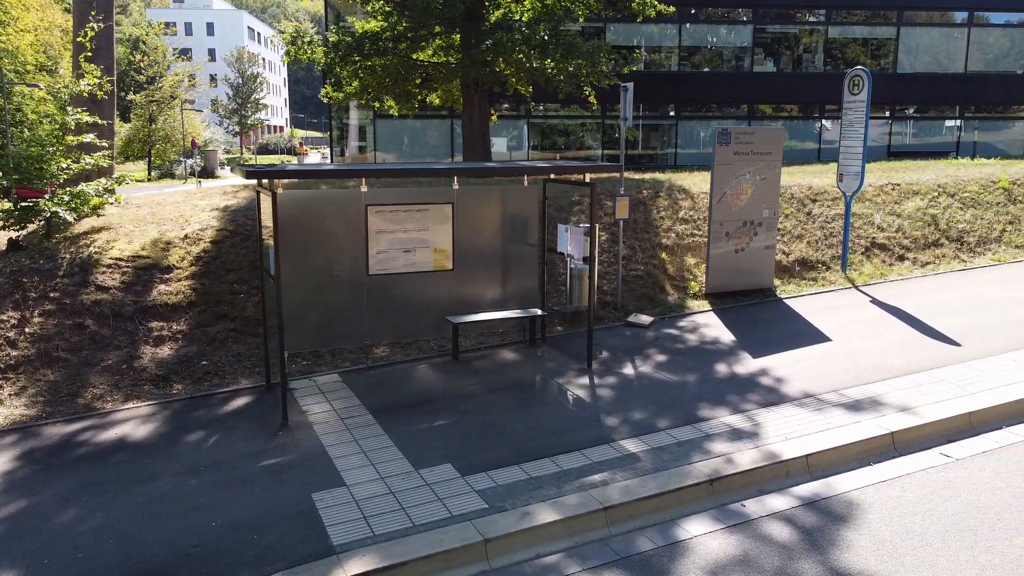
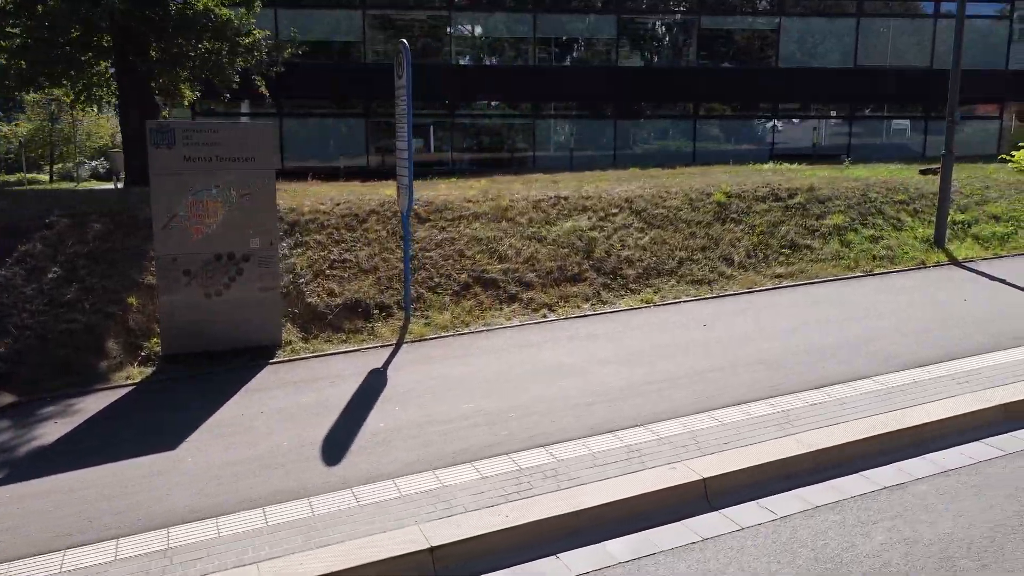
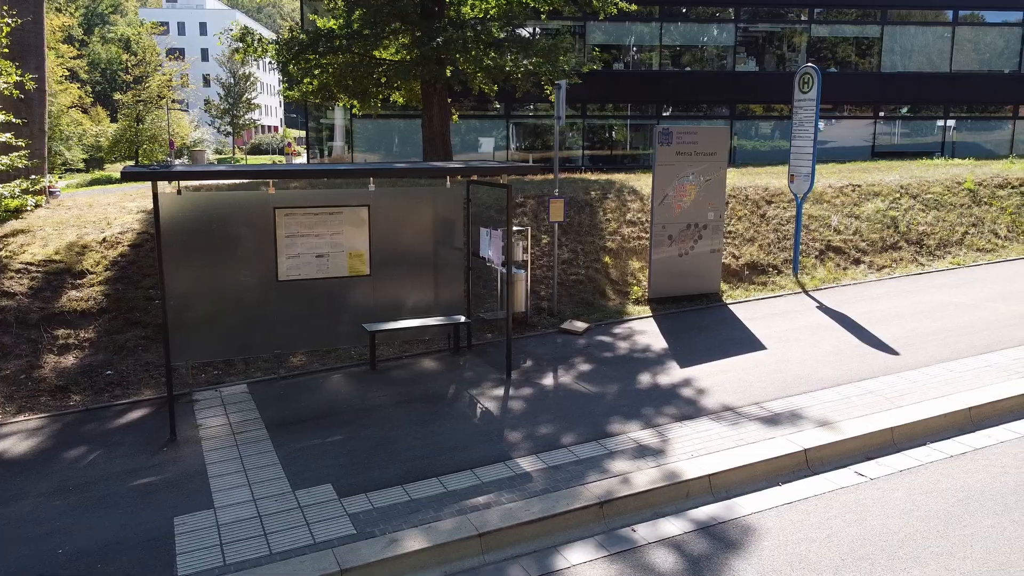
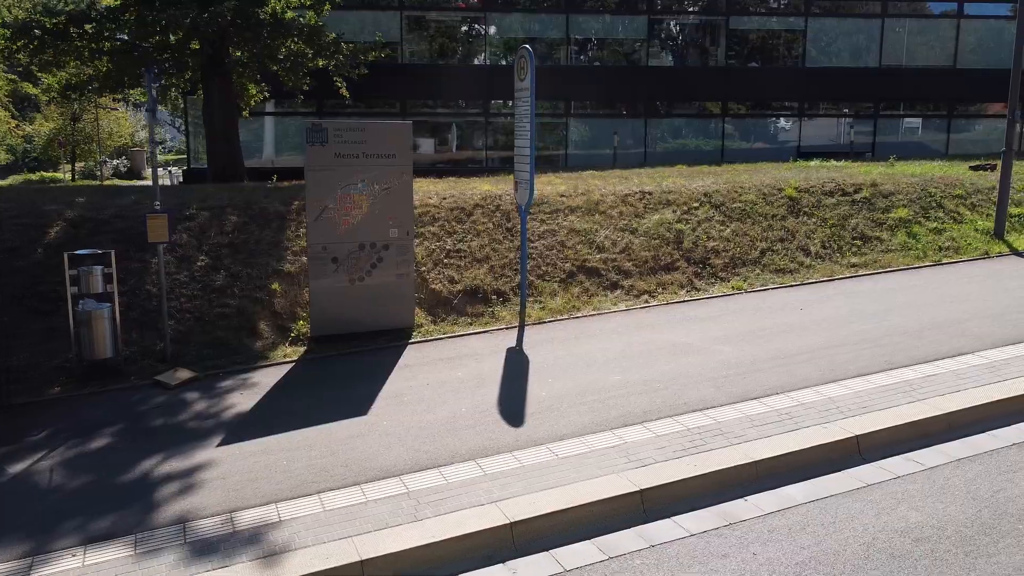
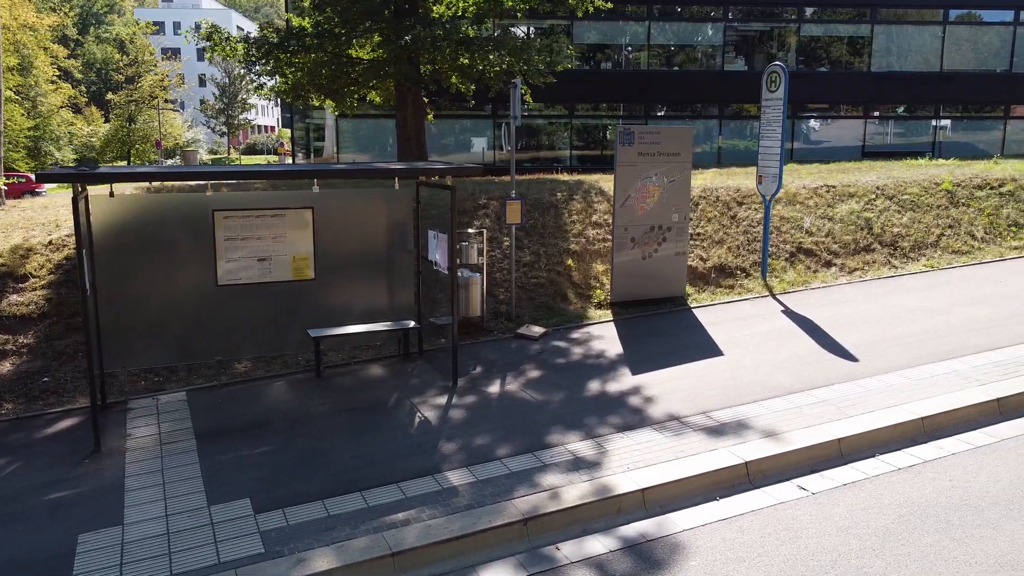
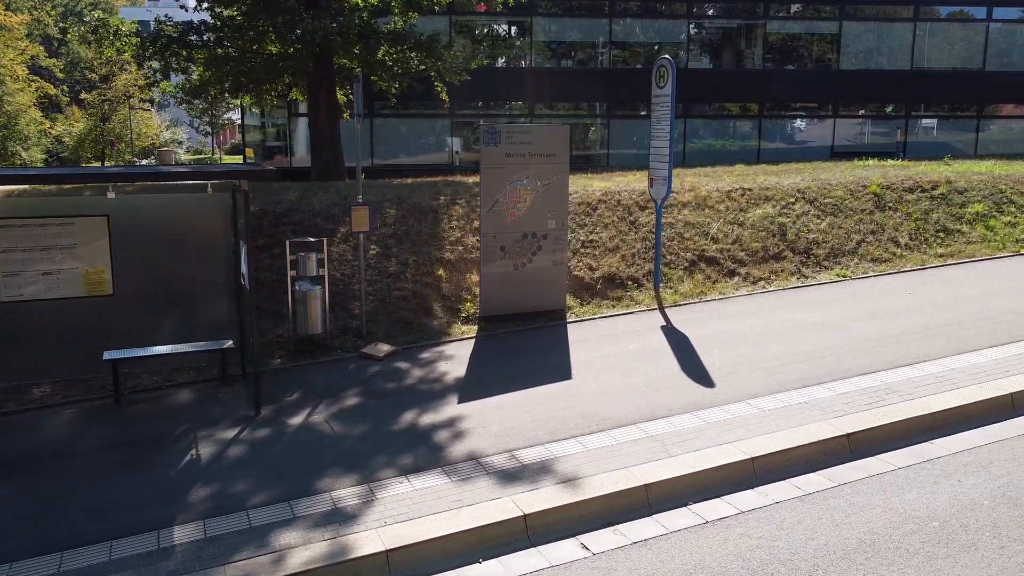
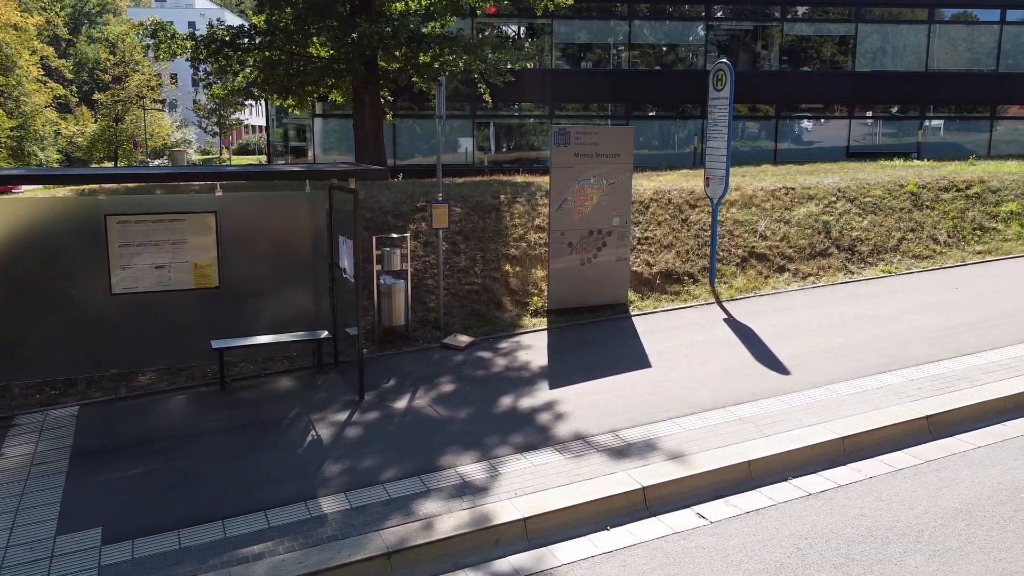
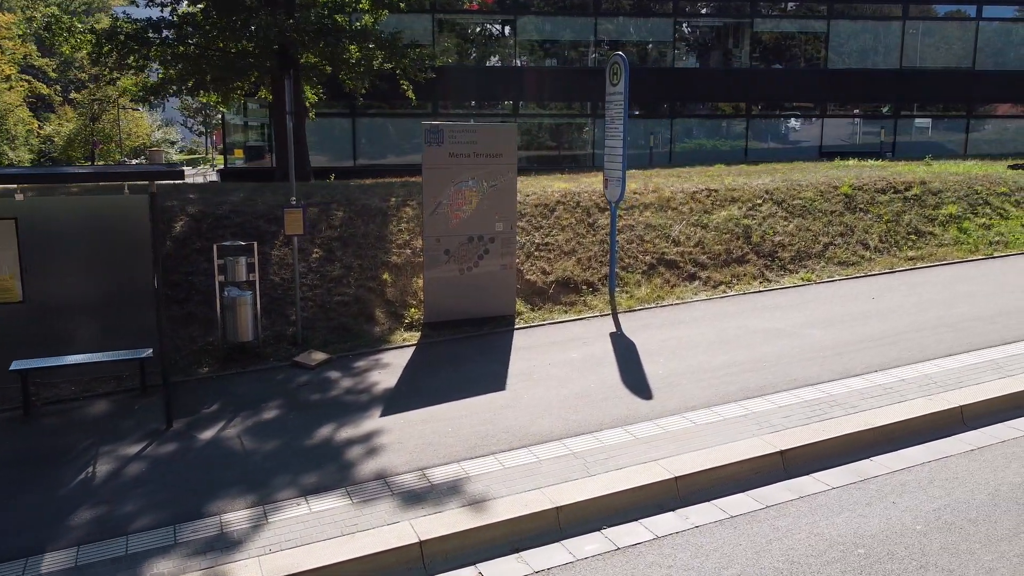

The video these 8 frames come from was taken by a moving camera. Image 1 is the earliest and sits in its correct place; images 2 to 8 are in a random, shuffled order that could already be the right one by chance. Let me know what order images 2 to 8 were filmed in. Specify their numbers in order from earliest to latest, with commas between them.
3, 5, 7, 6, 8, 4, 2
